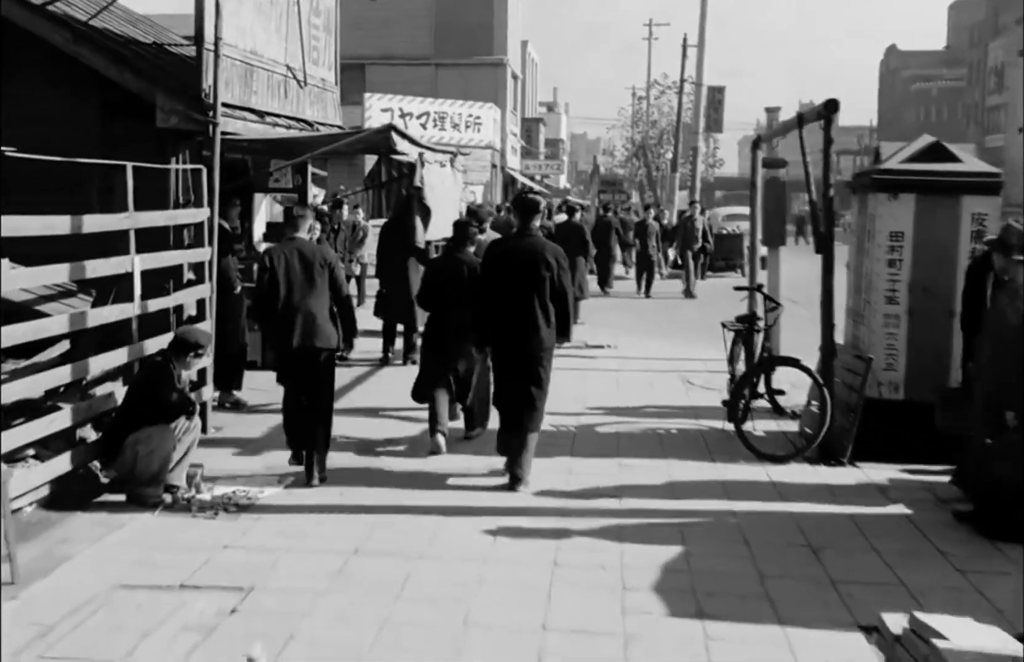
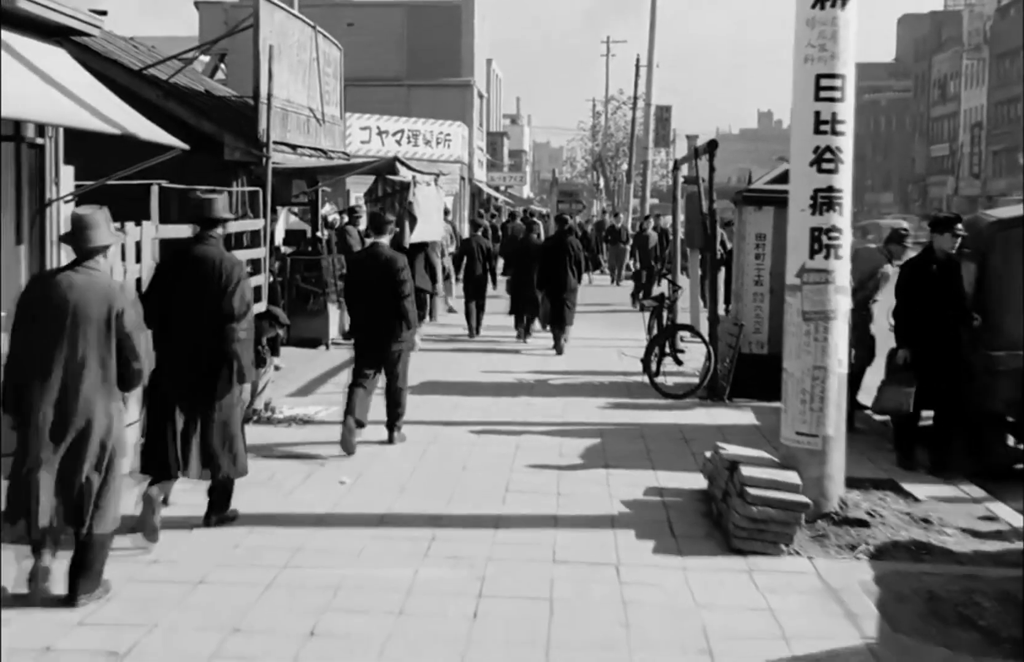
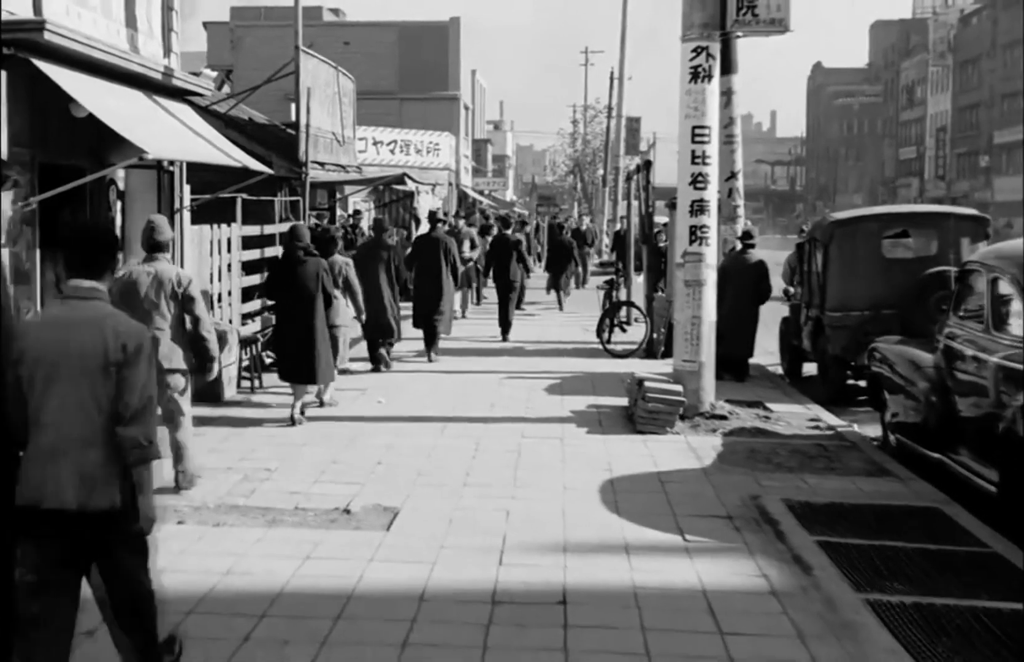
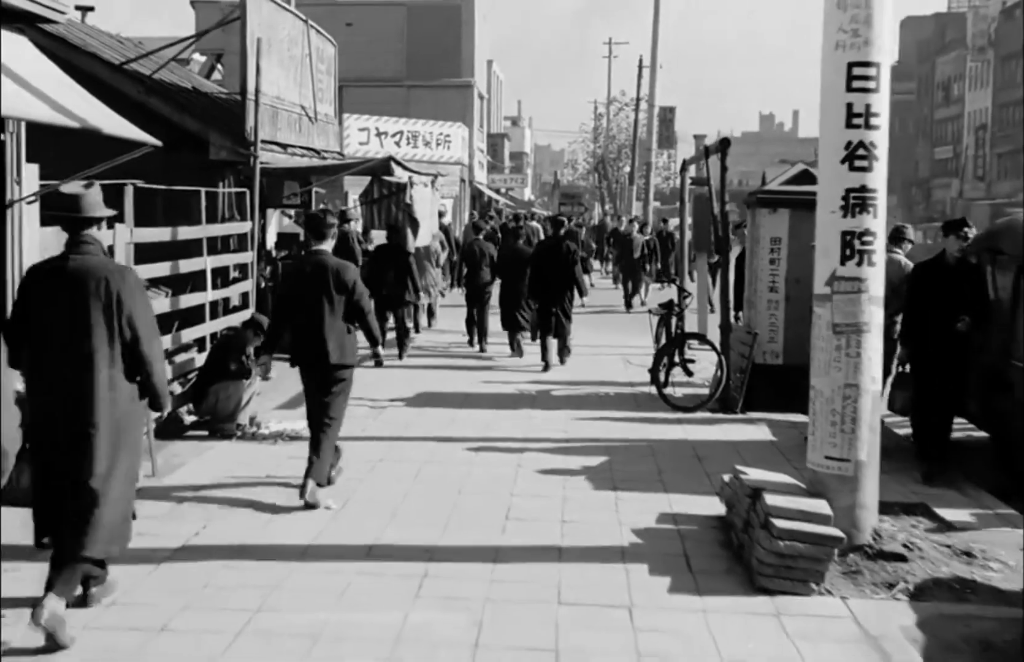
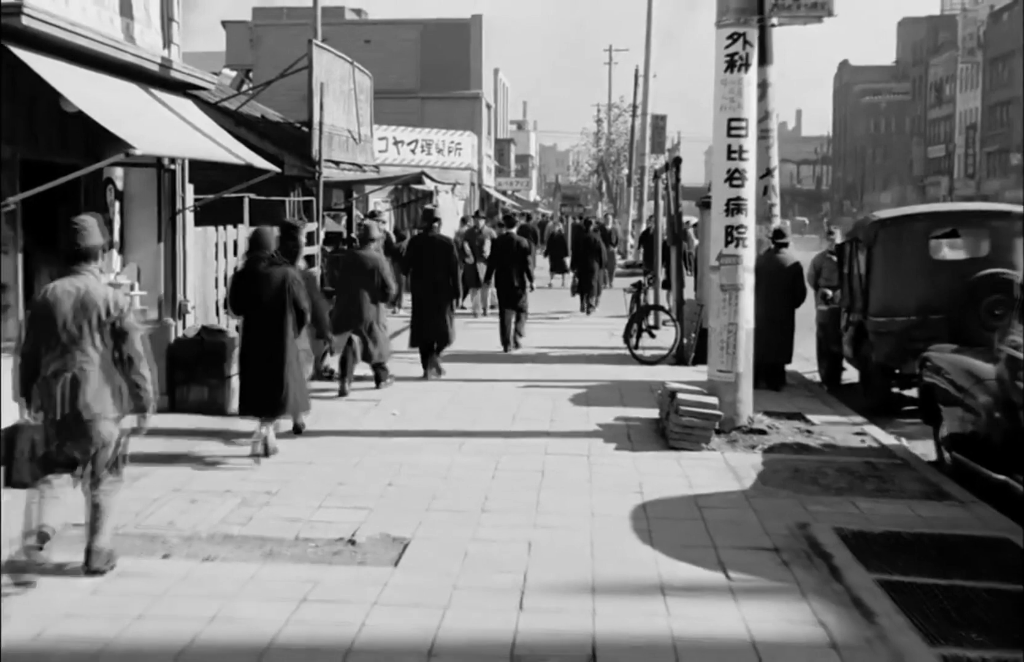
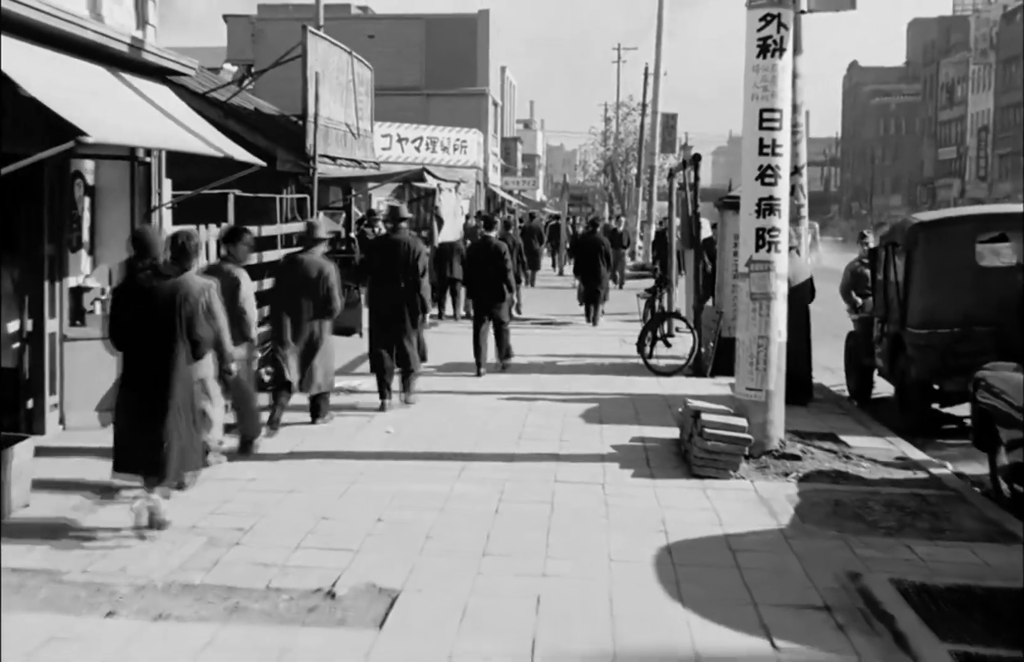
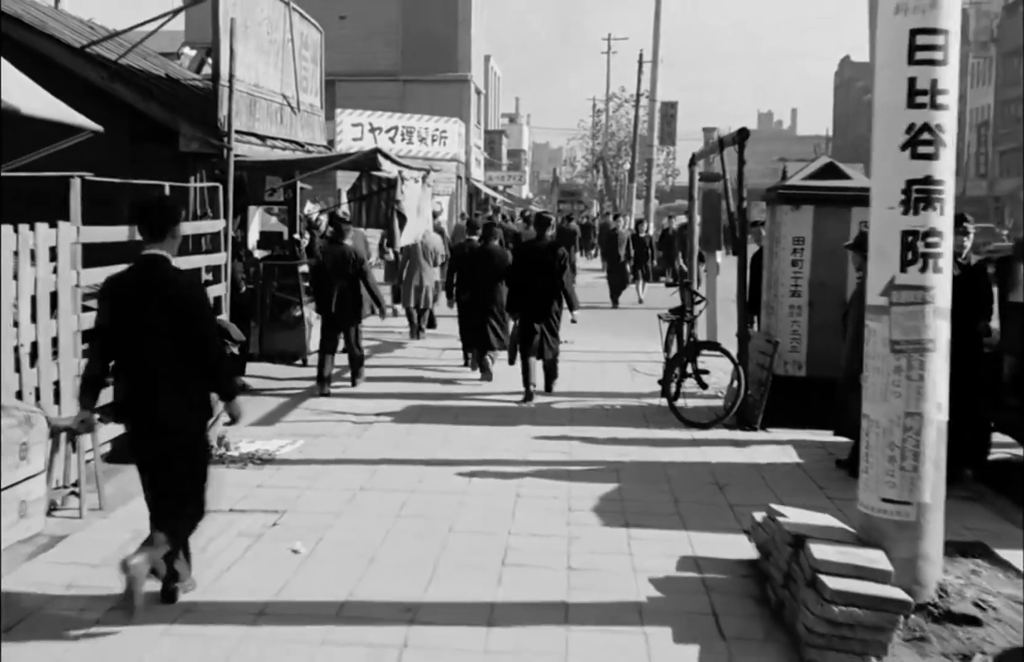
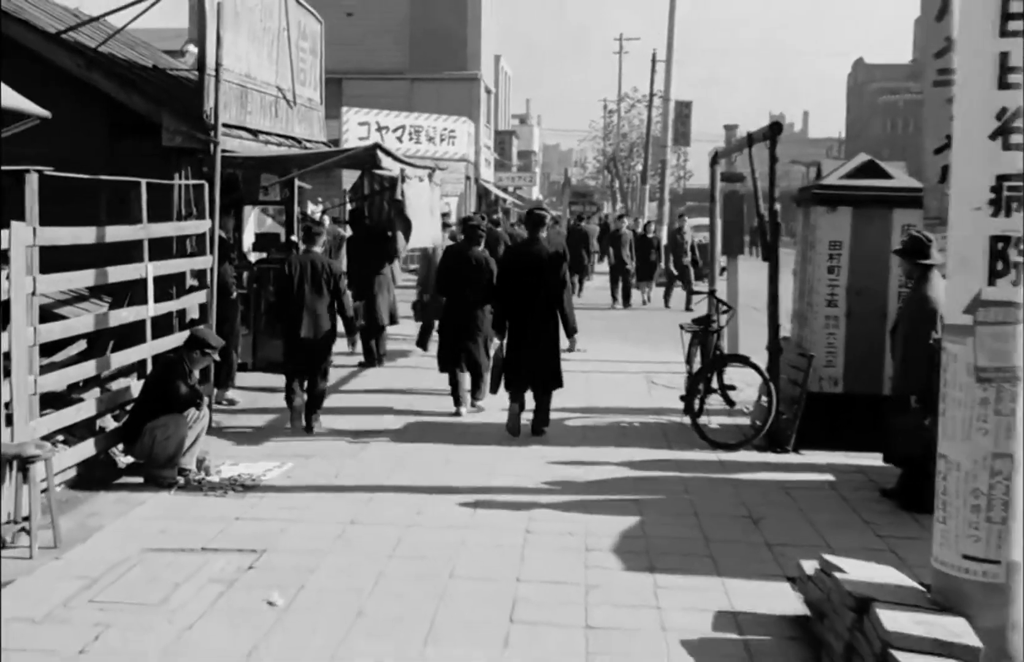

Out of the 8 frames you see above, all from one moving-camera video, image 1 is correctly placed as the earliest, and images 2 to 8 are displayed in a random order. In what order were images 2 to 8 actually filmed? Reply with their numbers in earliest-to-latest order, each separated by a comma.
8, 7, 4, 2, 6, 5, 3
